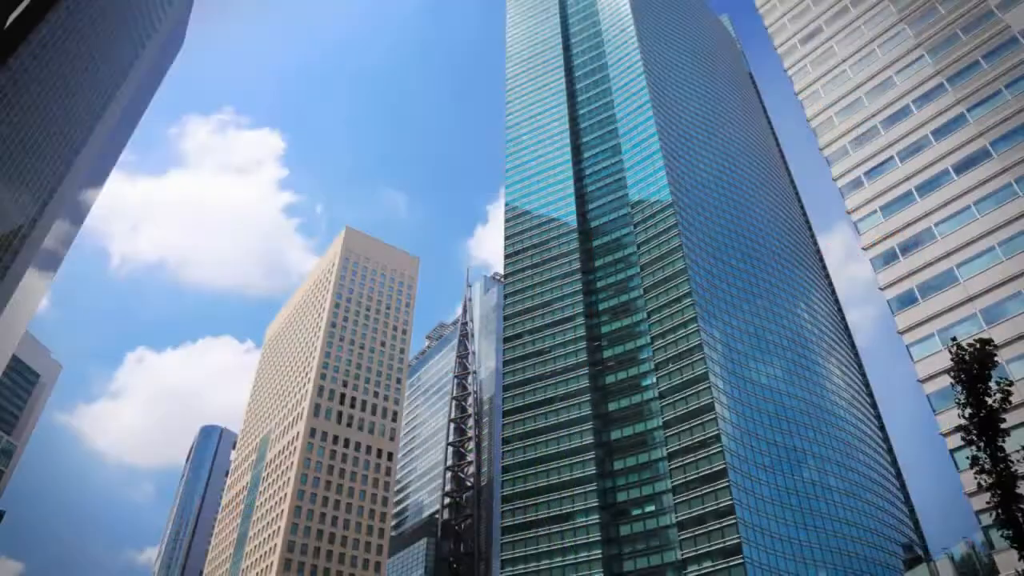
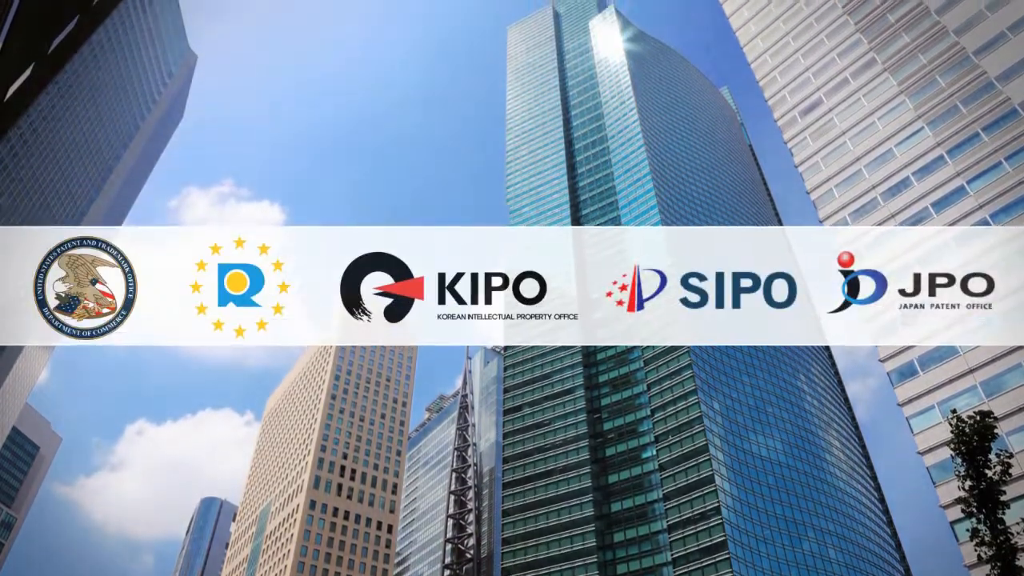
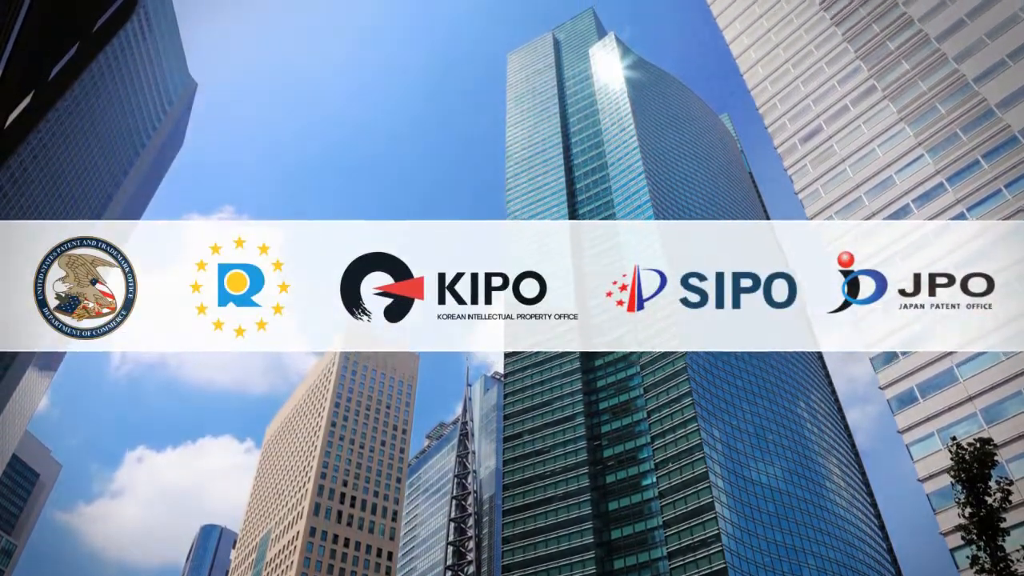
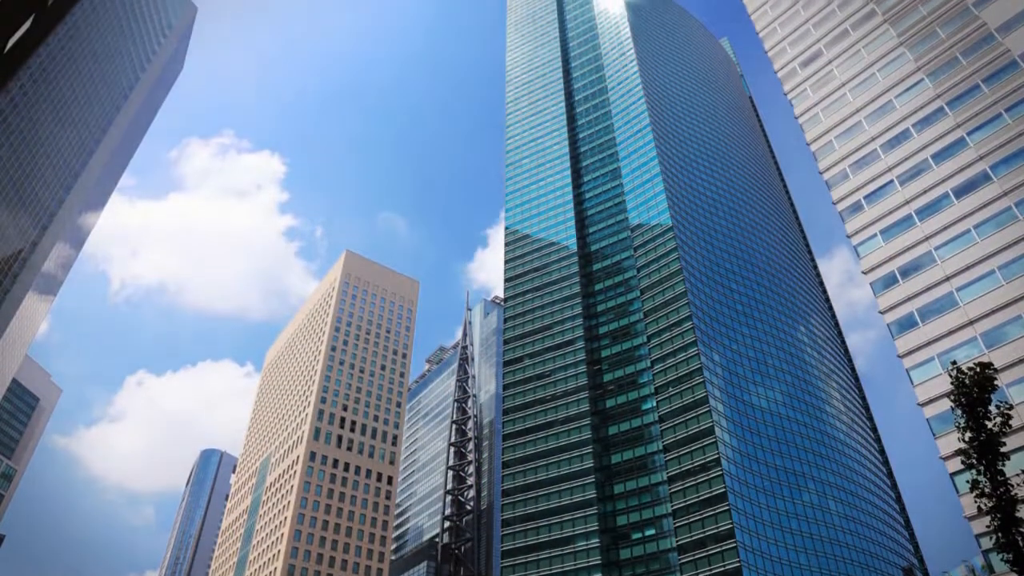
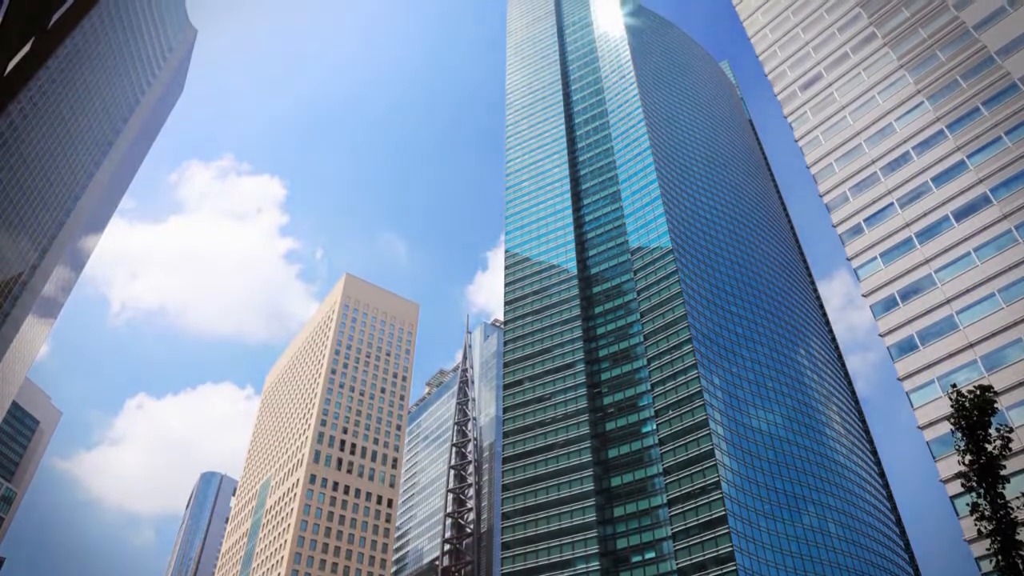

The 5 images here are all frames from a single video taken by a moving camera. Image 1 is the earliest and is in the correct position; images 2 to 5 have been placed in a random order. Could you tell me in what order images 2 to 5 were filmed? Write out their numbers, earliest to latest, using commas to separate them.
4, 5, 2, 3
